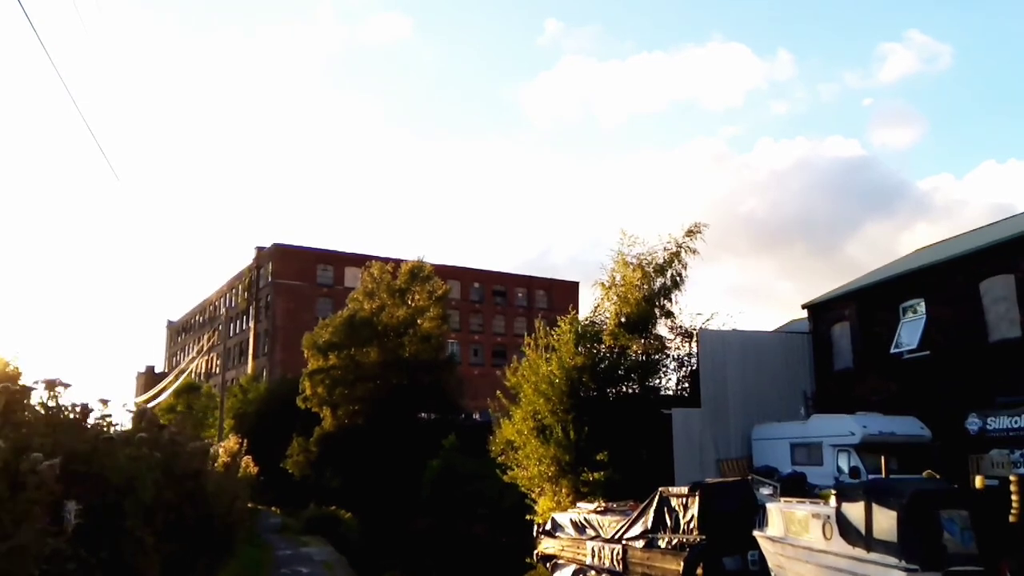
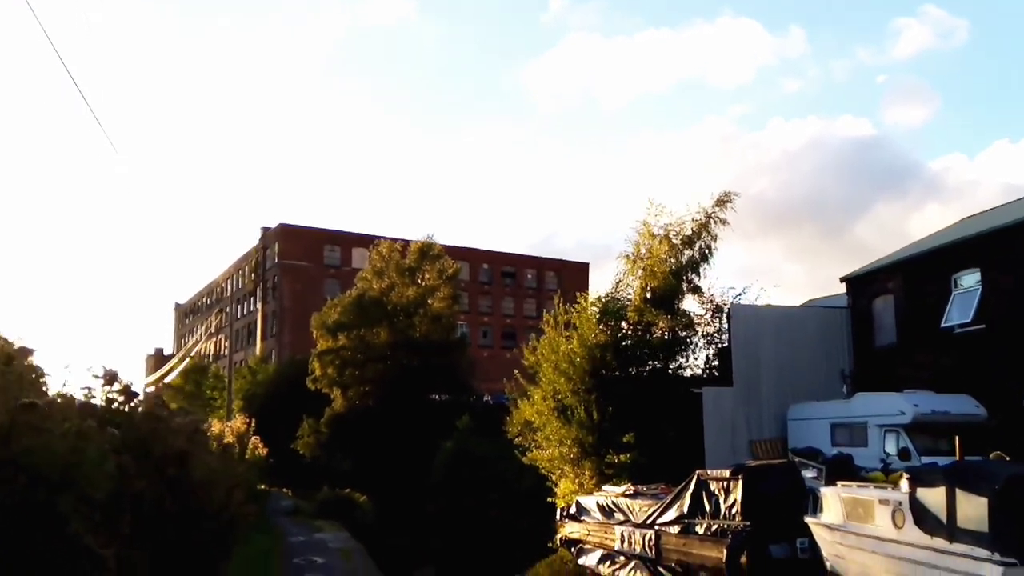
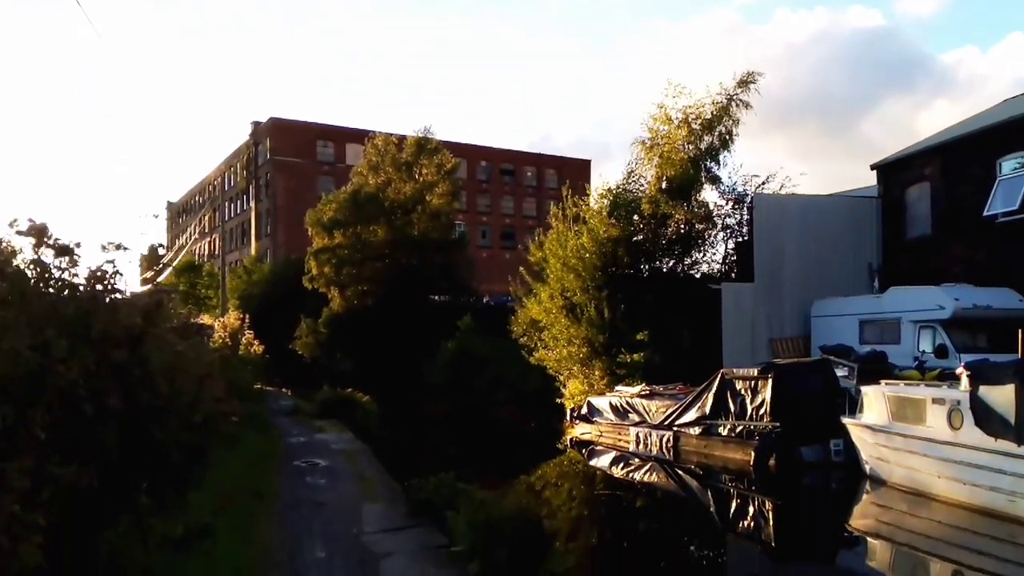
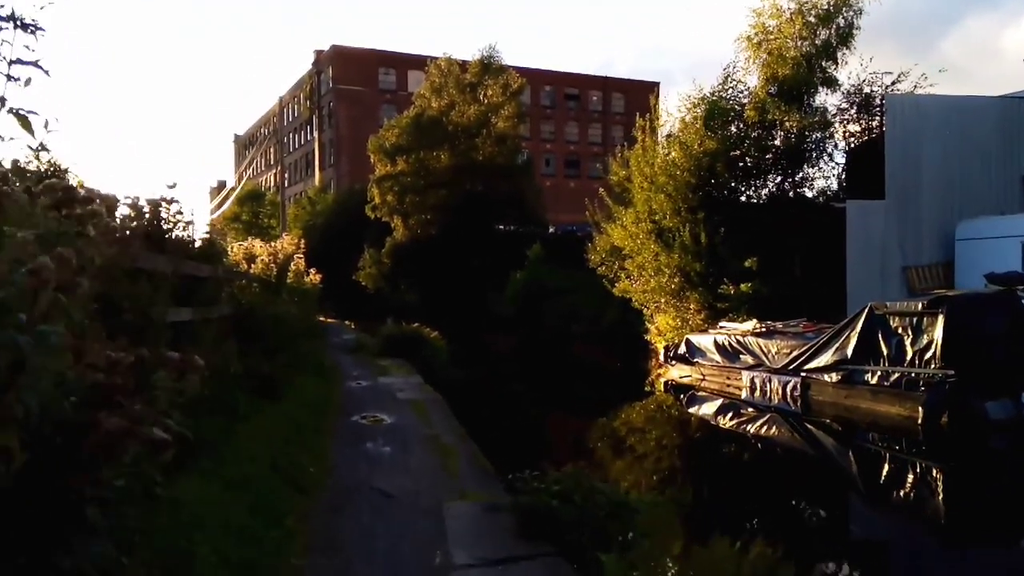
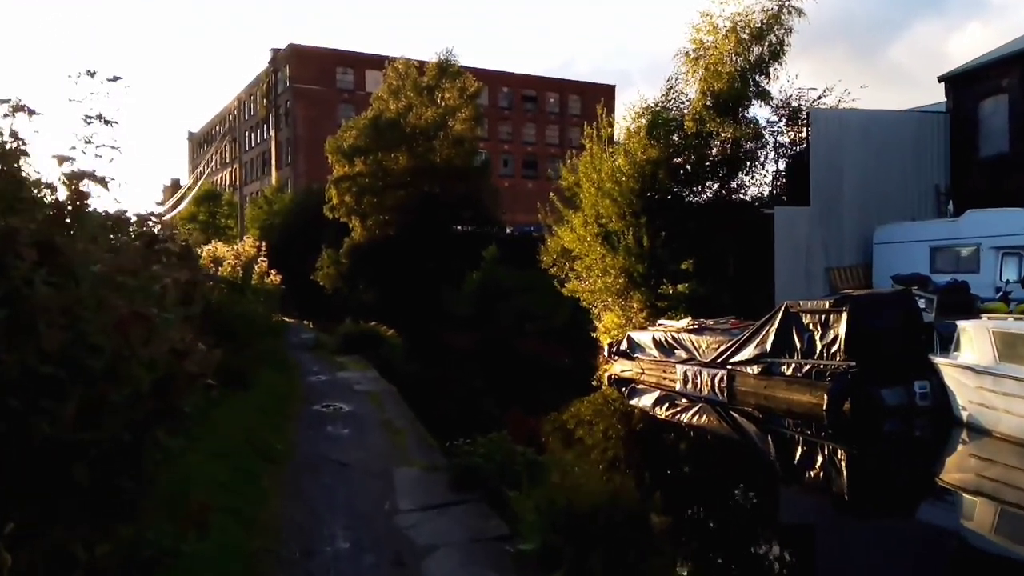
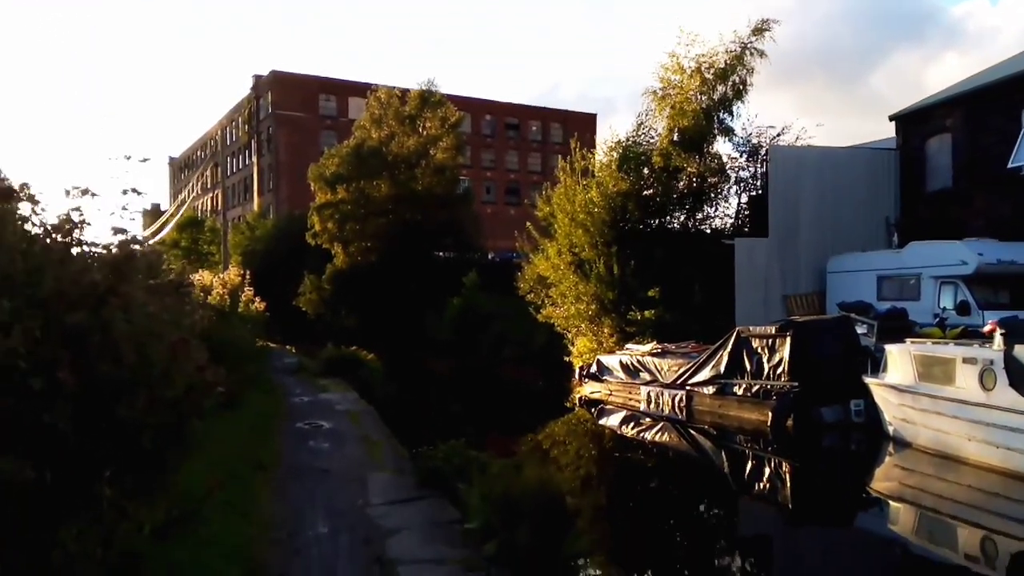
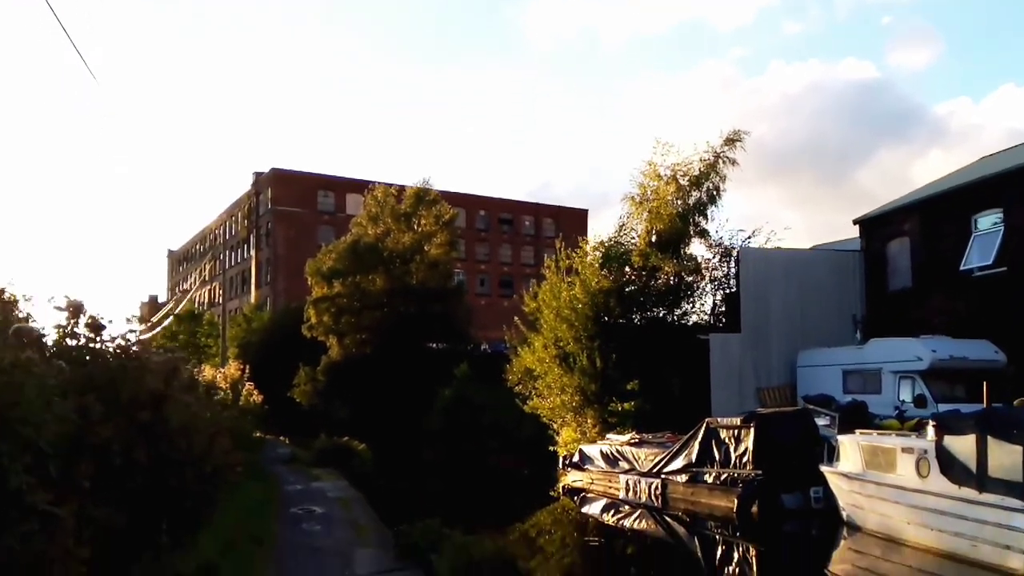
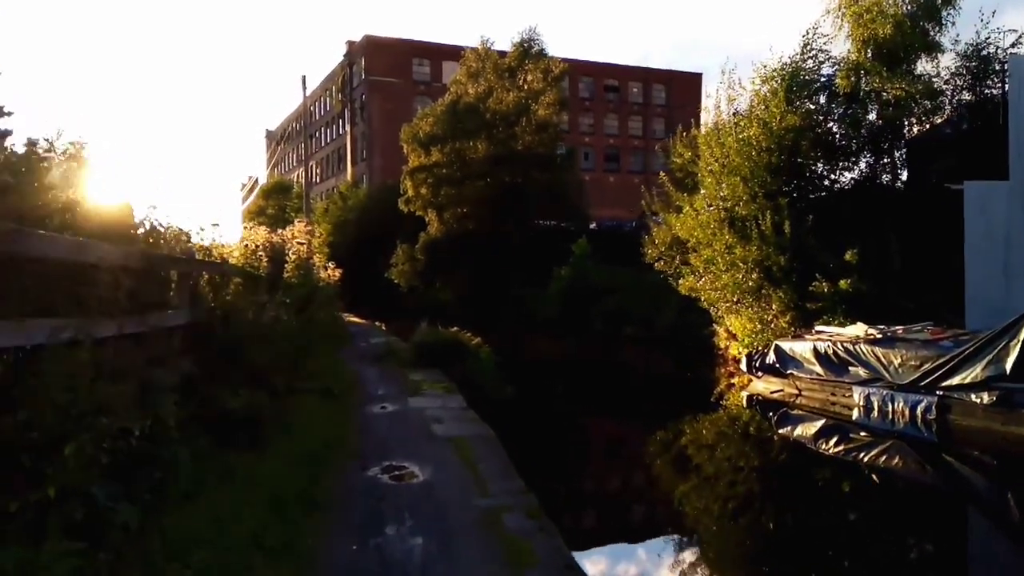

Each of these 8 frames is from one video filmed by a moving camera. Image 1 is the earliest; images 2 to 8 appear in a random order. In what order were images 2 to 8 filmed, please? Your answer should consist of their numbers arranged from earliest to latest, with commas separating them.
2, 7, 3, 6, 5, 4, 8
